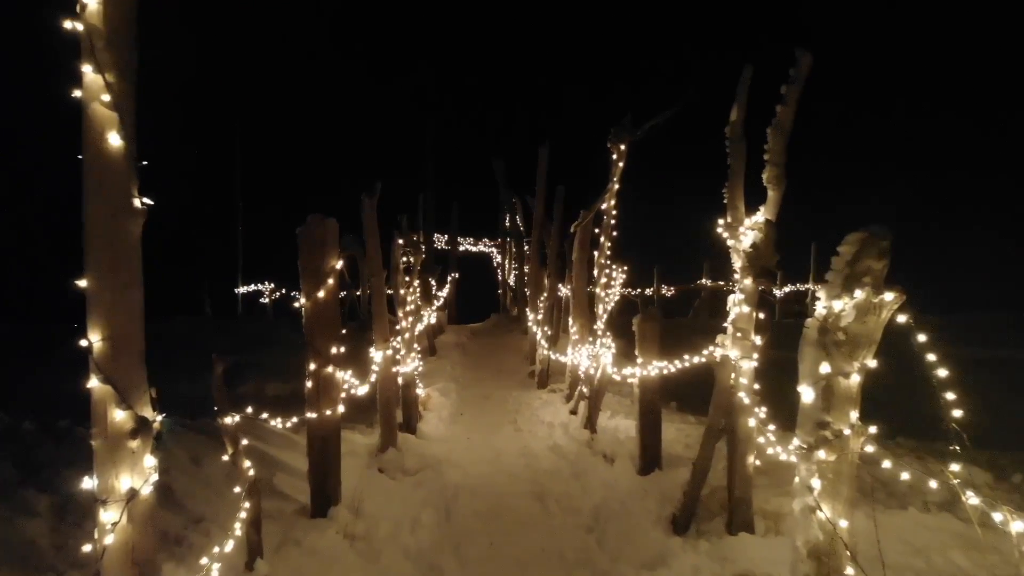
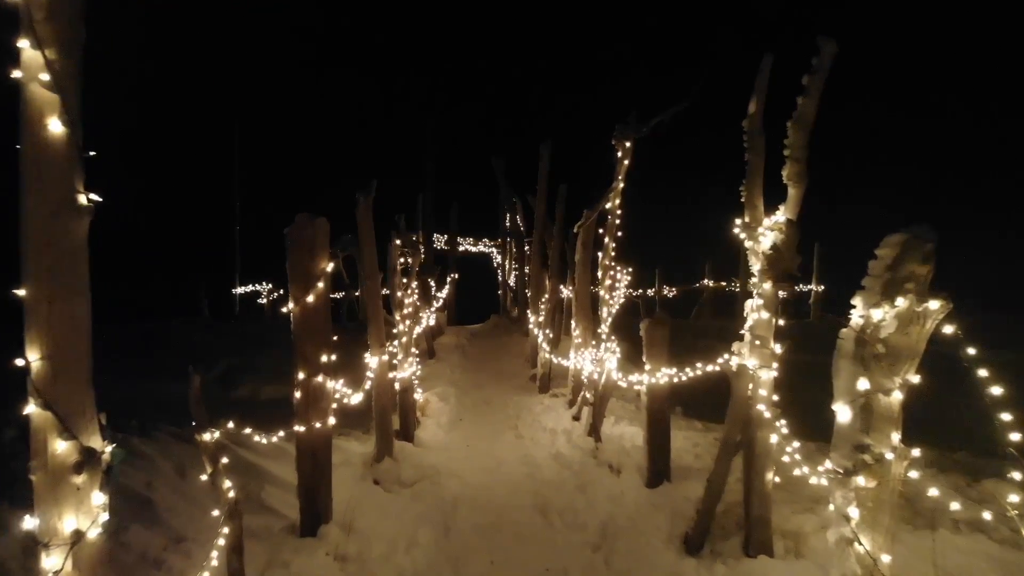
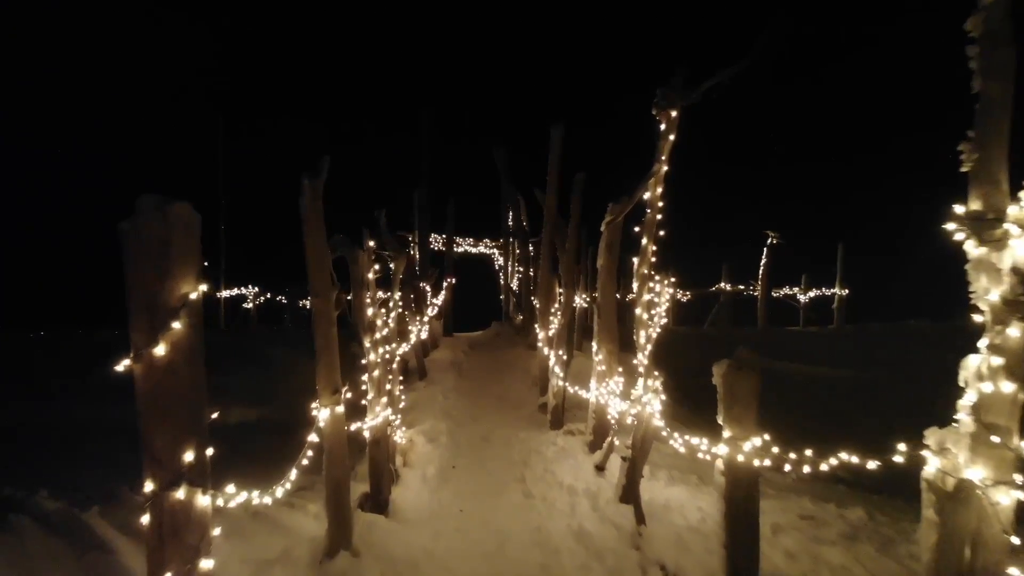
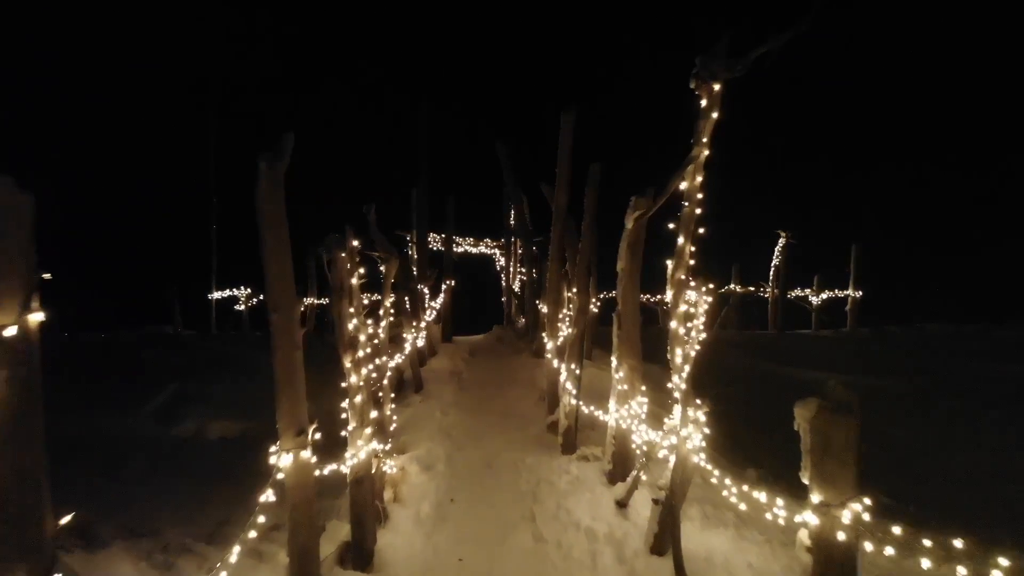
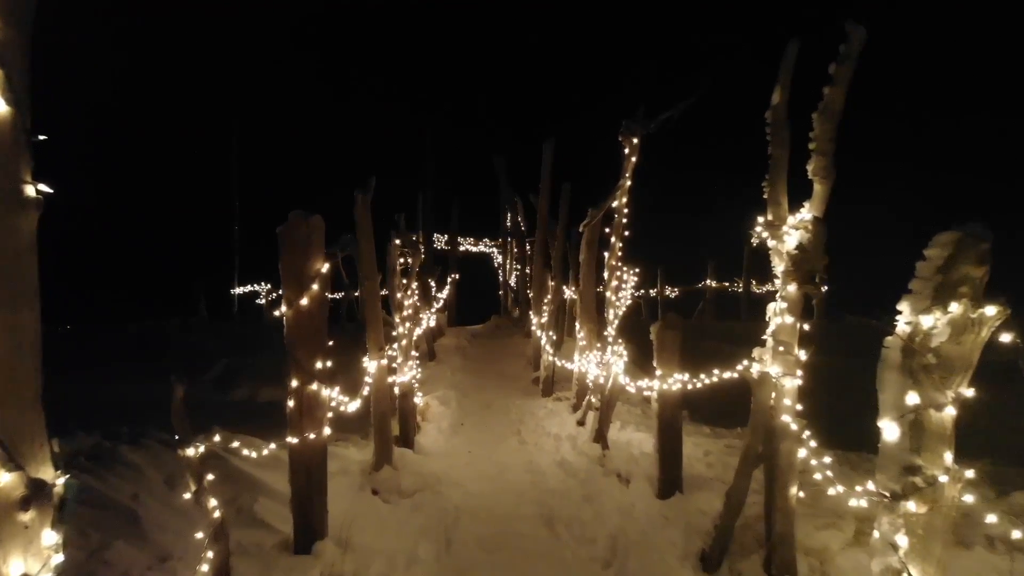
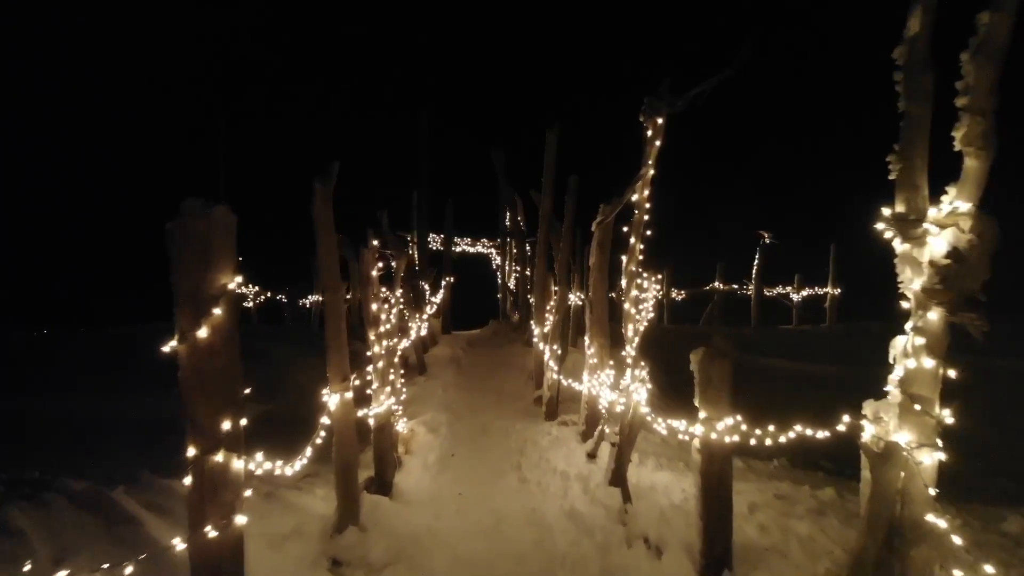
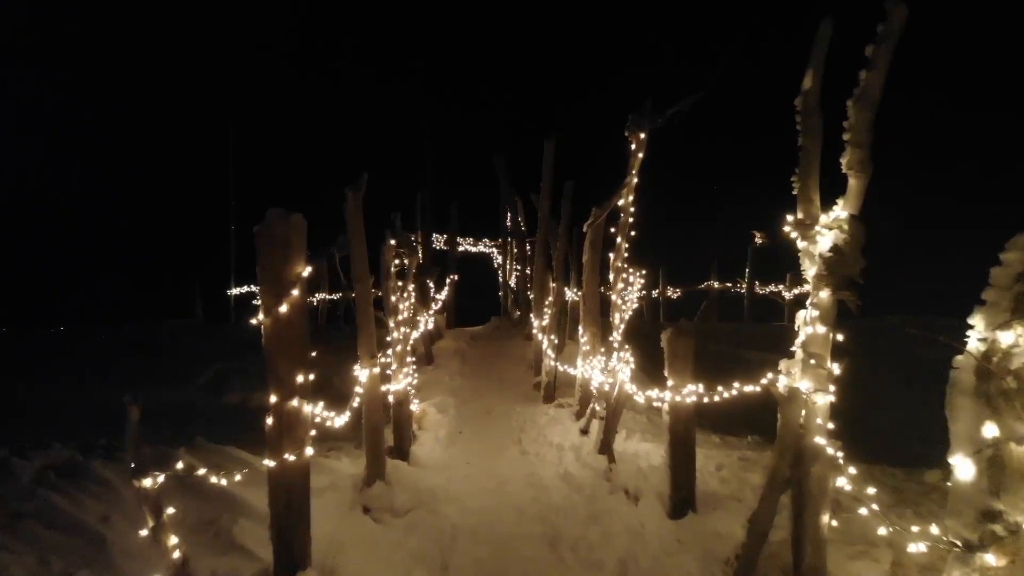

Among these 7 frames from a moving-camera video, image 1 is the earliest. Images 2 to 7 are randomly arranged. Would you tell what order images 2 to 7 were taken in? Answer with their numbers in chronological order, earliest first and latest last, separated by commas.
2, 5, 7, 6, 3, 4
